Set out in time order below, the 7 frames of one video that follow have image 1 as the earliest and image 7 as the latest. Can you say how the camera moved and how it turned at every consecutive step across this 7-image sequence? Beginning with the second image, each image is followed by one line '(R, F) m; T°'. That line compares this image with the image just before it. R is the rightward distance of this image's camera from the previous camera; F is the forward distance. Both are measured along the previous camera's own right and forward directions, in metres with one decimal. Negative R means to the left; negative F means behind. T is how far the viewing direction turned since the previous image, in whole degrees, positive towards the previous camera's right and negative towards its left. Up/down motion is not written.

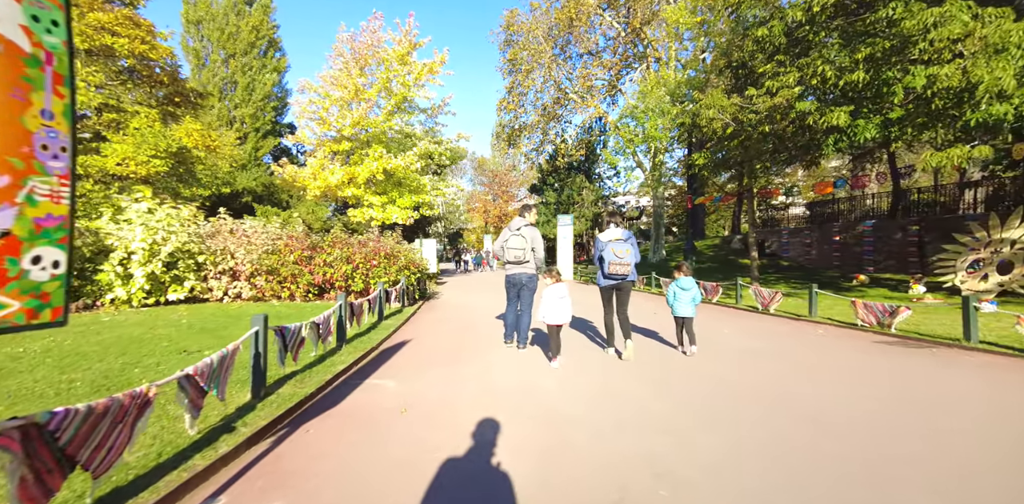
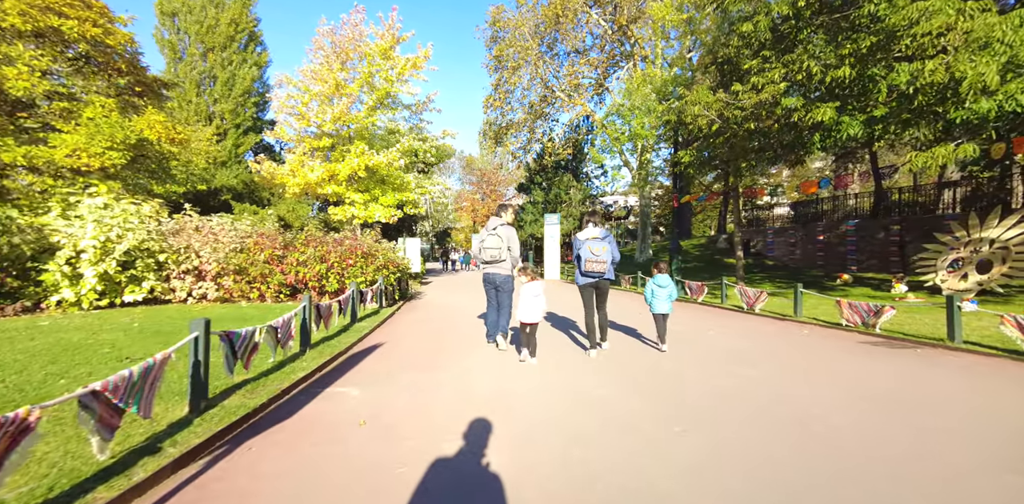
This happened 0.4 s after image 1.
(+0.2, +0.3) m; +2°
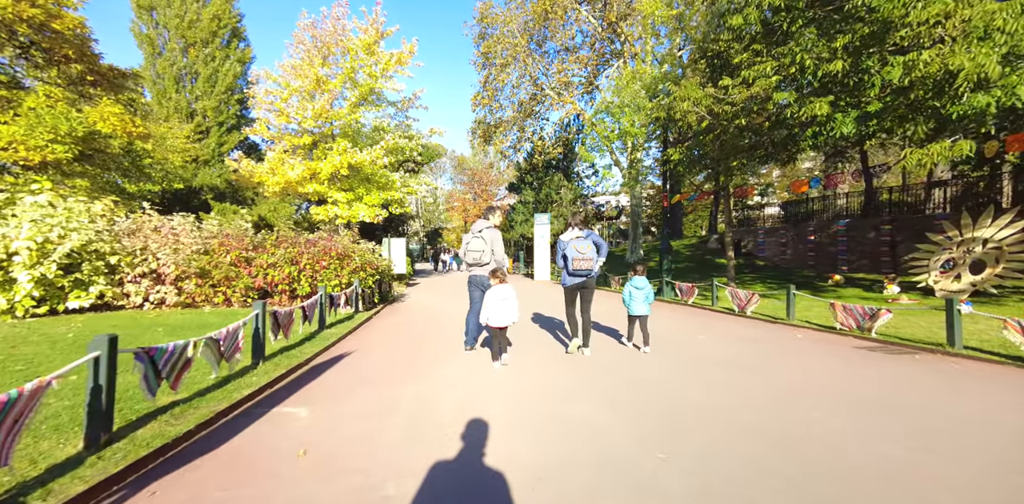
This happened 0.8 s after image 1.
(+0.2, +0.4) m; +1°
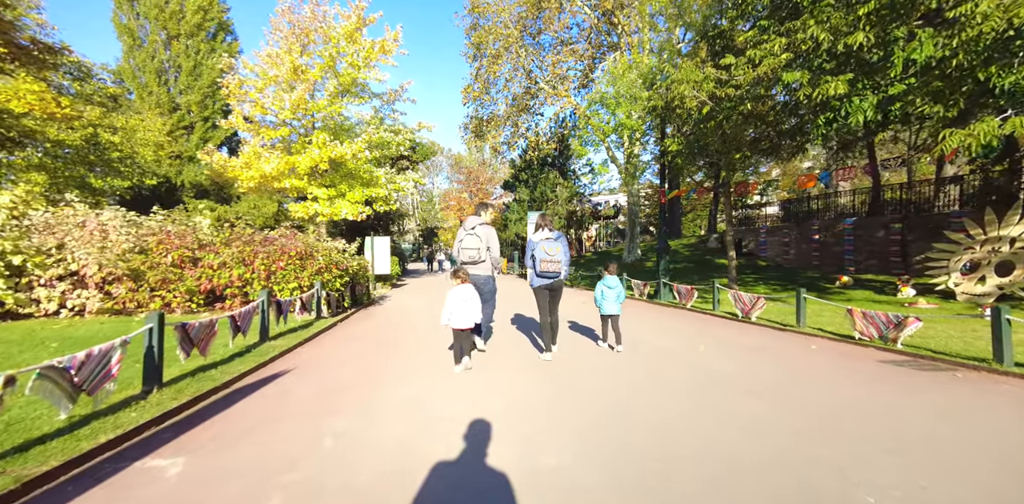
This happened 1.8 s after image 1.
(+0.4, +0.9) m; 0°
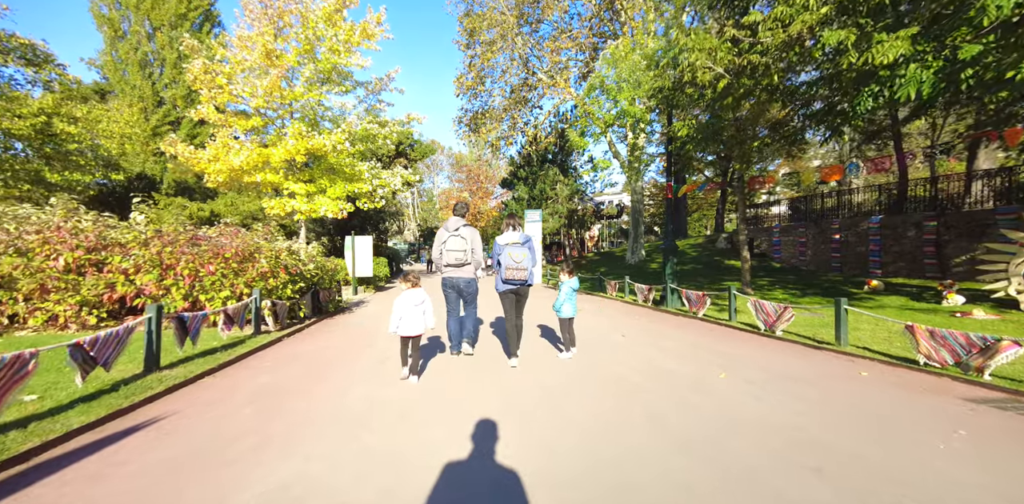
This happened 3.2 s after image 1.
(+0.5, +1.4) m; -1°
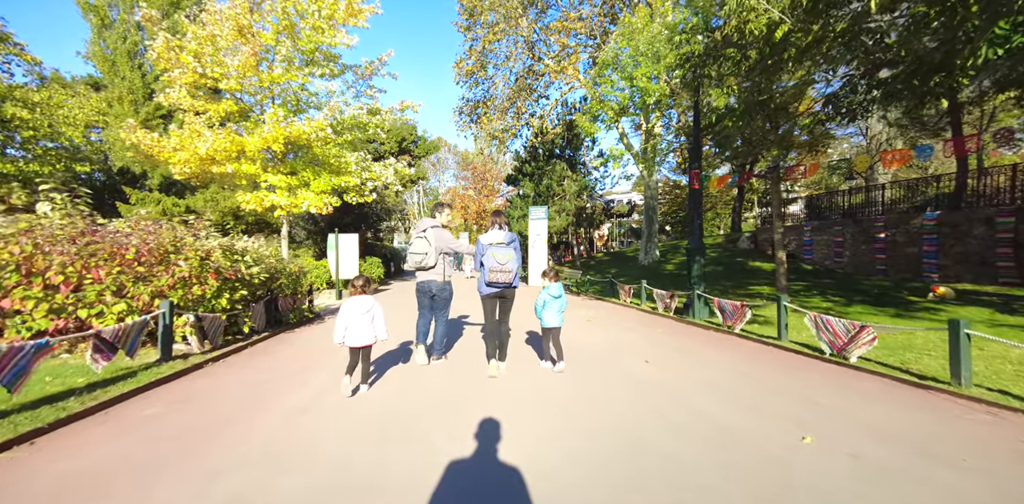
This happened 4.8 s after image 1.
(+0.3, +1.8) m; -1°
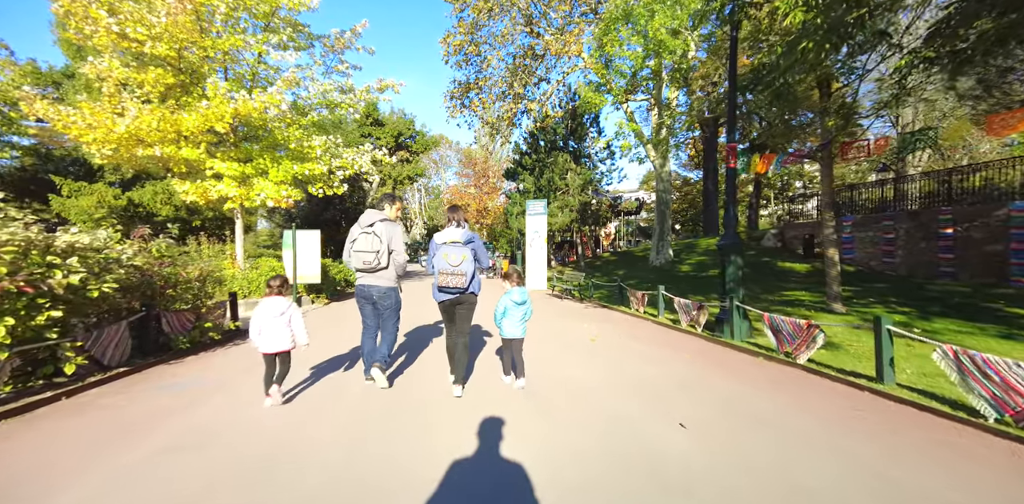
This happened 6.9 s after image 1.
(+0.6, +2.5) m; -1°
